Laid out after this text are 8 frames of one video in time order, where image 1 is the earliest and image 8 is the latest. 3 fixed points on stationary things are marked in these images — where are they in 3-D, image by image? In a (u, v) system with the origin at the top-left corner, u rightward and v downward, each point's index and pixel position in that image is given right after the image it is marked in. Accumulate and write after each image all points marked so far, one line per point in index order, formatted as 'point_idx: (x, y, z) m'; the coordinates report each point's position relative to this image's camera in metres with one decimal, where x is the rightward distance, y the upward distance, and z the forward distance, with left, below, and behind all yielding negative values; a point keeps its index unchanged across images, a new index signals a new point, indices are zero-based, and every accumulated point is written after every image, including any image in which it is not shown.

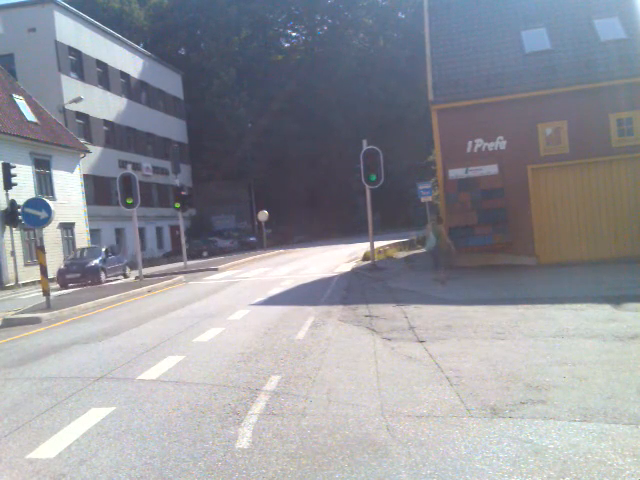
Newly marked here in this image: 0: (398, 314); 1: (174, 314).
0: (+1.5, -1.4, +12.4) m
1: (-3.2, -1.7, +14.3) m
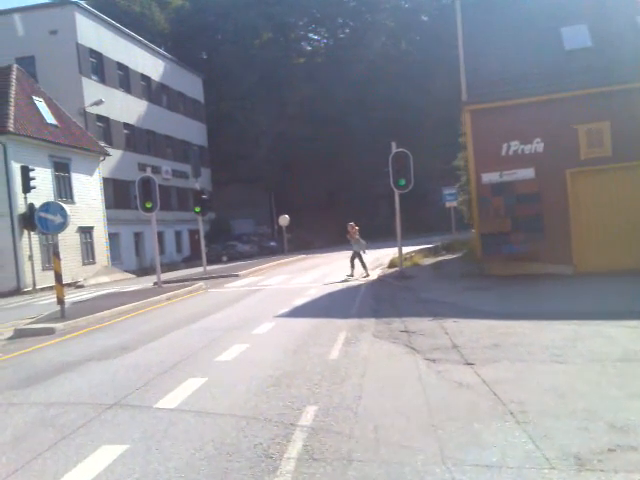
0: (+2.1, -1.6, +11.4) m
1: (-2.6, -1.8, +13.4) m
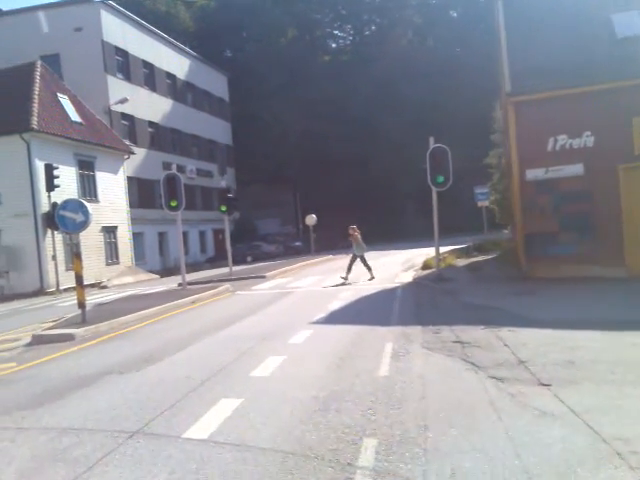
0: (+2.8, -1.6, +10.2) m
1: (-1.8, -1.8, +12.4) m
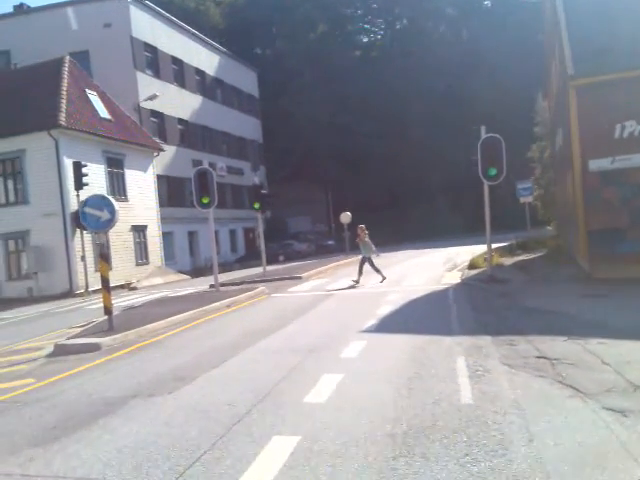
0: (+3.6, -1.6, +8.6) m
1: (-0.9, -1.8, +11.0) m
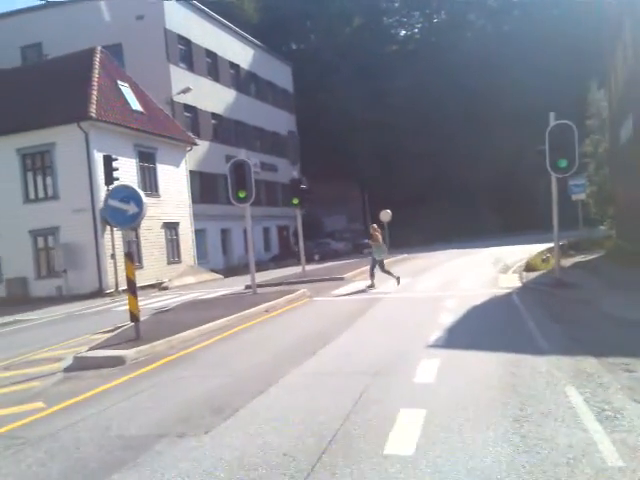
0: (+4.4, -1.6, +6.7) m
1: (0.0, -1.8, +9.3) m
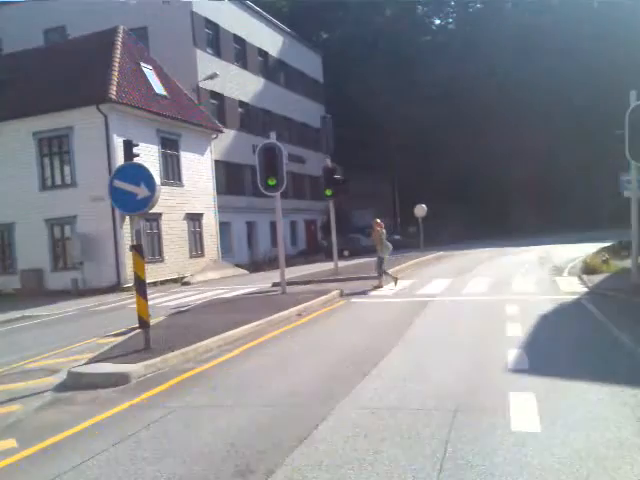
0: (+4.9, -1.6, +4.4) m
1: (+0.6, -1.7, +7.2) m
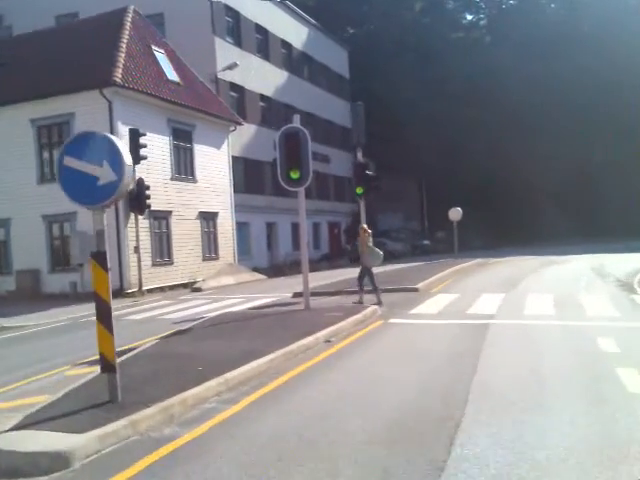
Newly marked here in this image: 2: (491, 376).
0: (+5.2, -1.7, +1.3) m
1: (+1.0, -1.8, +4.2) m
2: (+2.2, -1.7, +8.6) m
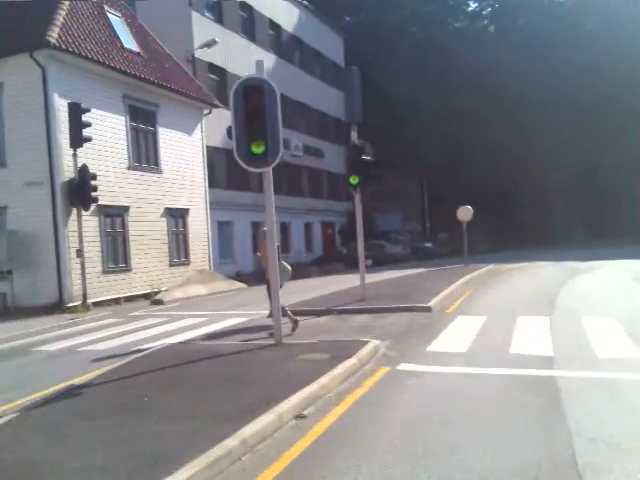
0: (+4.9, -1.8, -3.3) m
1: (+0.7, -1.9, -0.4) m
2: (+1.9, -1.8, +4.0) m
